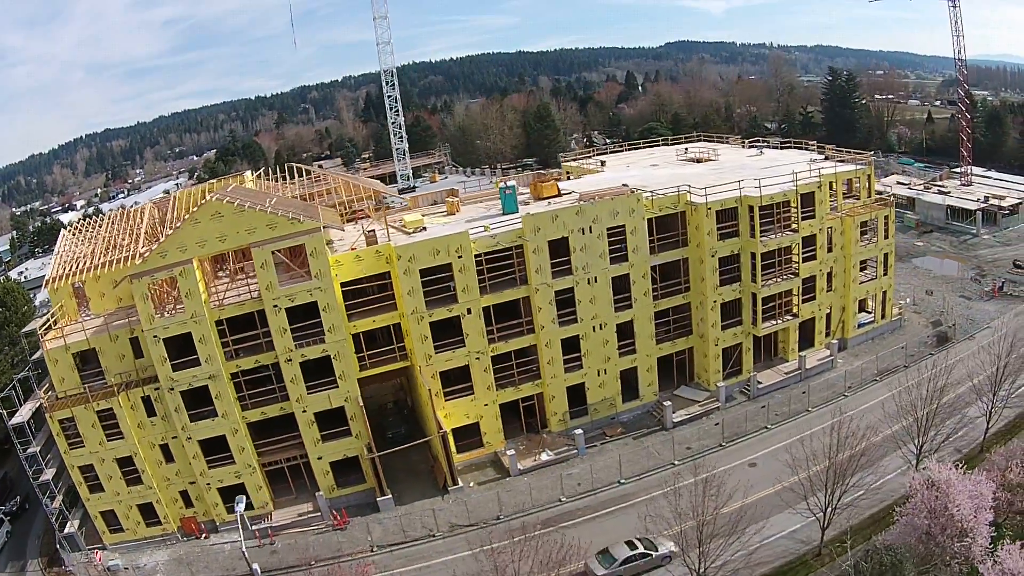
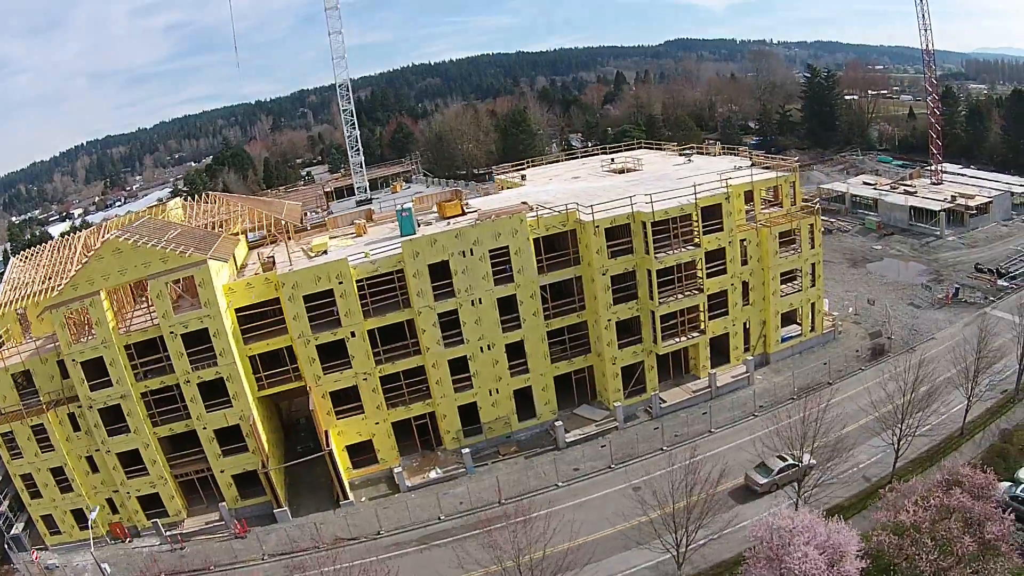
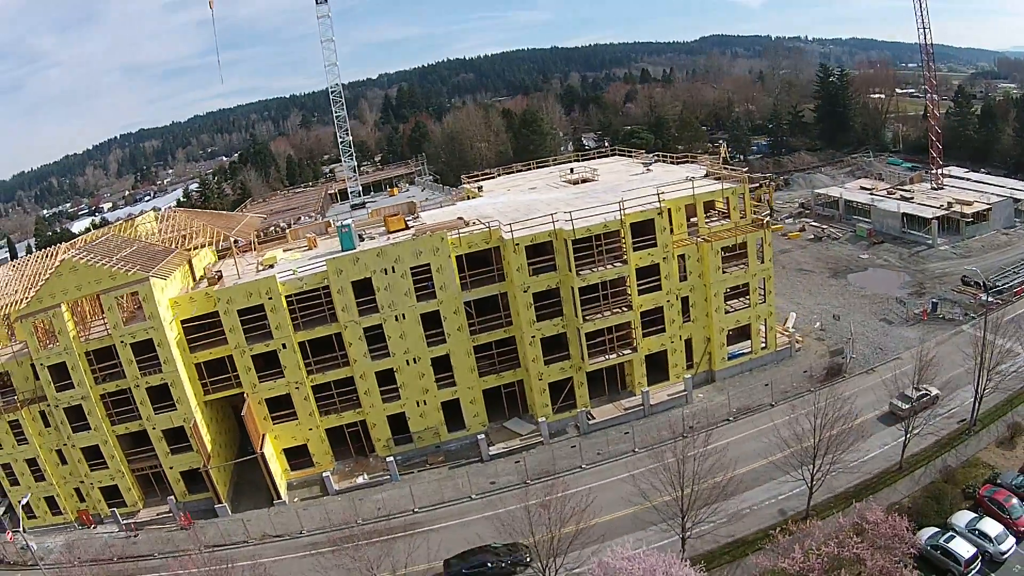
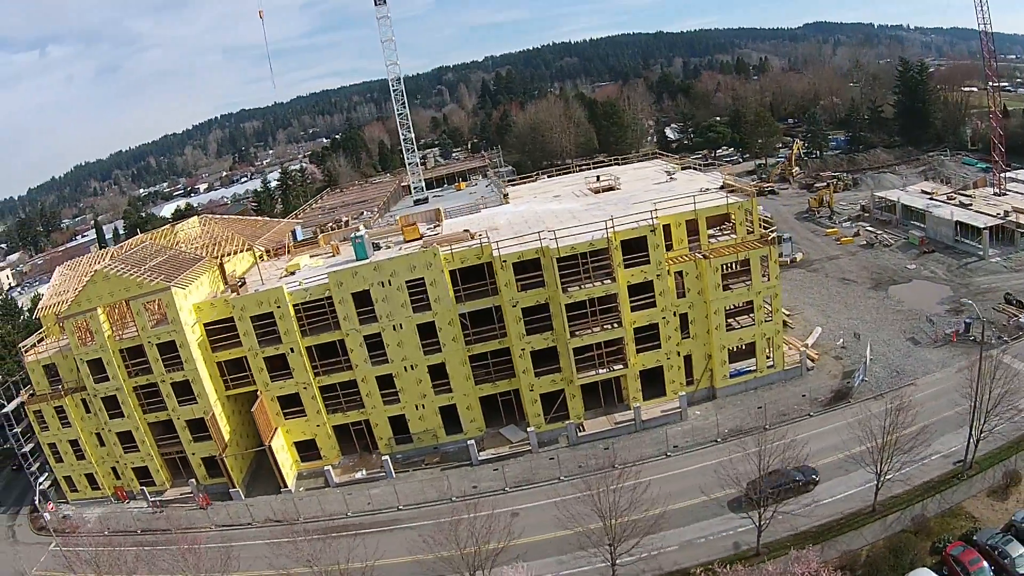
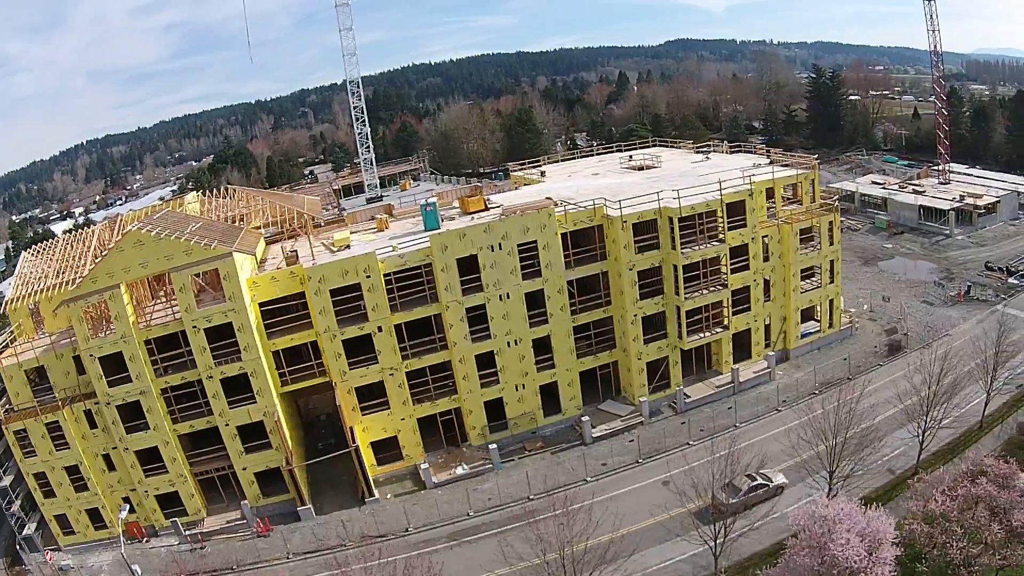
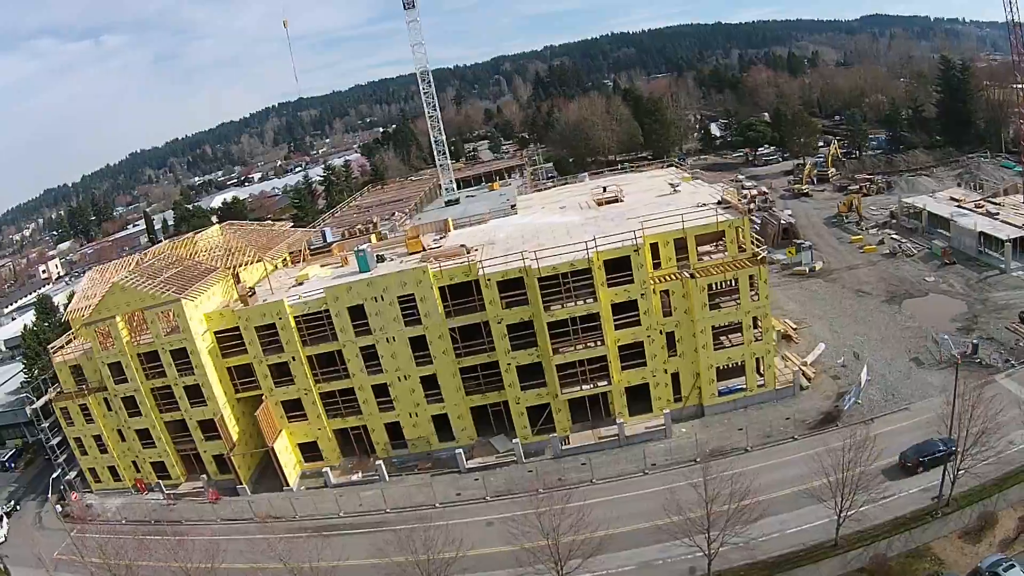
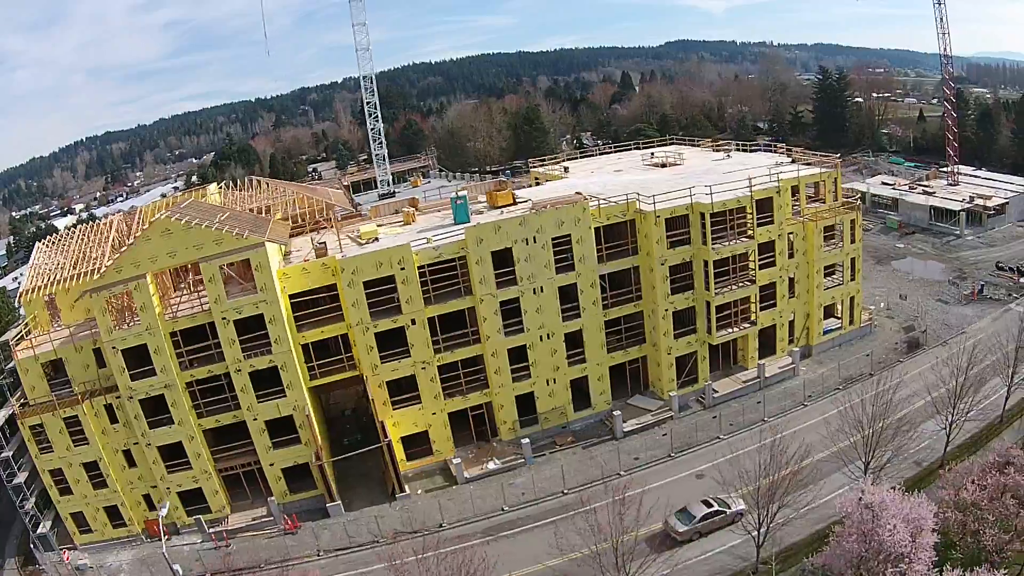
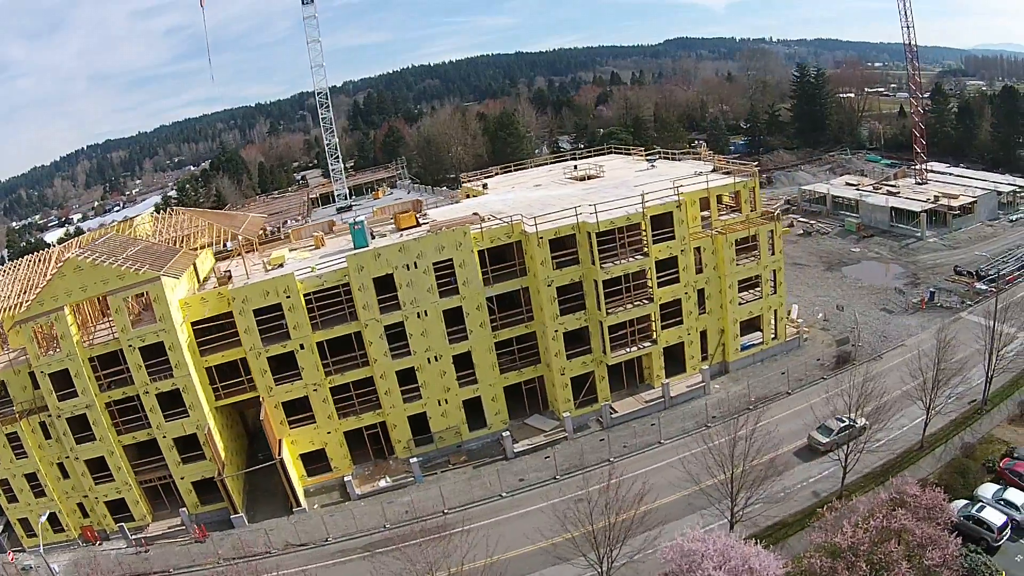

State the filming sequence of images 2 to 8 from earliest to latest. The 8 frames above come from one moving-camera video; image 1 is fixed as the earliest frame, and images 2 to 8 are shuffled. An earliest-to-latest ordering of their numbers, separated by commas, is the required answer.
7, 5, 2, 8, 3, 4, 6
